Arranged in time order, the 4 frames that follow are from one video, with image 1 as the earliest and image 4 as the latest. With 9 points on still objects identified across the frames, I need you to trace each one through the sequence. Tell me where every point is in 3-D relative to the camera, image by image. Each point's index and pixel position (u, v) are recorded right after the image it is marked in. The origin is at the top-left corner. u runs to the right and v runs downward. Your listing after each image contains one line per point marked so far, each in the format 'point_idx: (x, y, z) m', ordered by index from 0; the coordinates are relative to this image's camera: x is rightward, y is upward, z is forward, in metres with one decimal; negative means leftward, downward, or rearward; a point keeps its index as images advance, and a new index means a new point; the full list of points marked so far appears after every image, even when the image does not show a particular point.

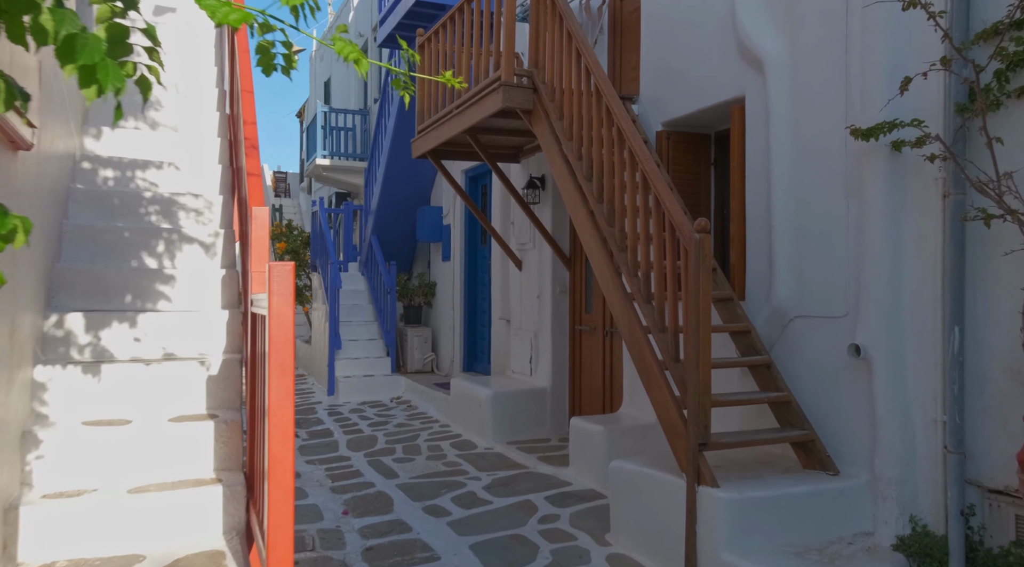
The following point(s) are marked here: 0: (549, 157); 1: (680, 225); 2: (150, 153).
0: (+0.2, +0.8, +5.1) m
1: (+0.8, +0.3, +3.8) m
2: (-2.1, +0.7, +4.5) m
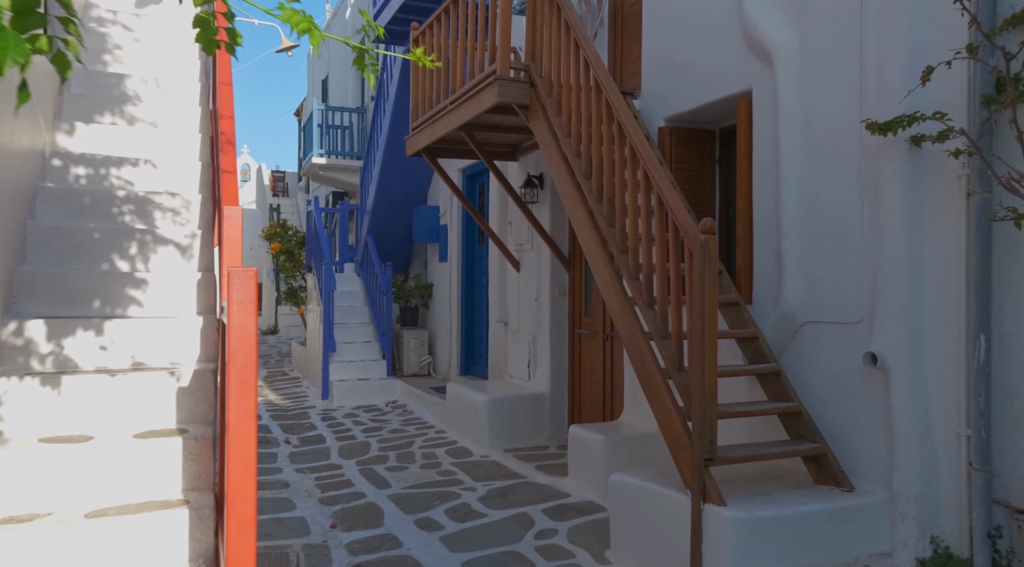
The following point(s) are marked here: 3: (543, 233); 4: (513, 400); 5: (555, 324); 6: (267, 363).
0: (+0.2, +0.8, +4.9) m
1: (+0.8, +0.3, +3.6) m
2: (-2.1, +0.7, +4.2) m
3: (+0.3, +0.4, +6.5) m
4: (0.0, -1.0, +6.5) m
5: (+0.4, -0.3, +6.6) m
6: (-4.2, -1.4, +13.6) m
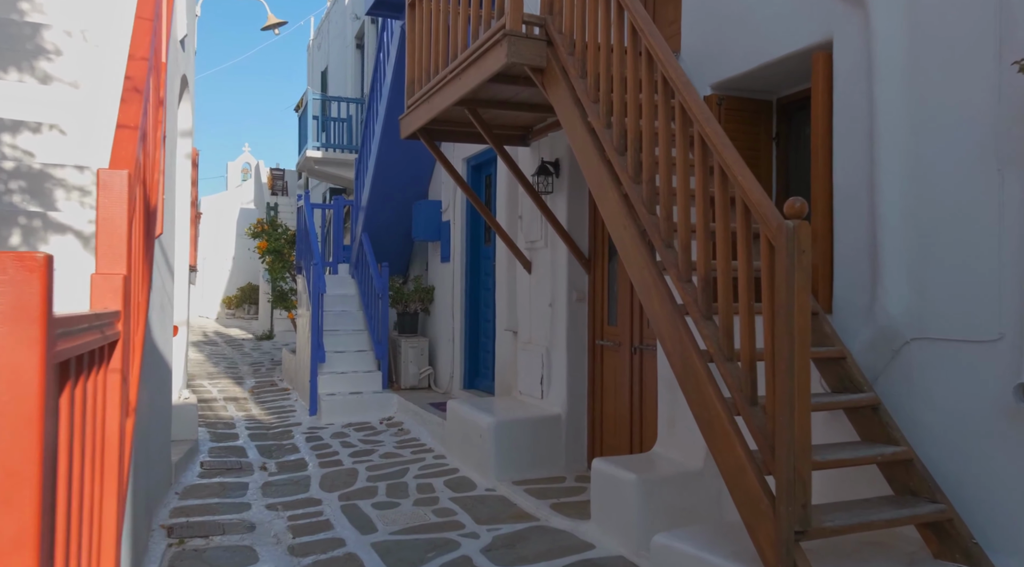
0: (+0.3, +0.8, +3.9) m
1: (+0.8, +0.3, +2.6) m
2: (-2.0, +0.7, +3.3) m
3: (+0.3, +0.4, +5.5) m
4: (+0.1, -1.0, +5.5) m
5: (+0.4, -0.4, +5.7) m
6: (-4.1, -1.4, +12.7) m
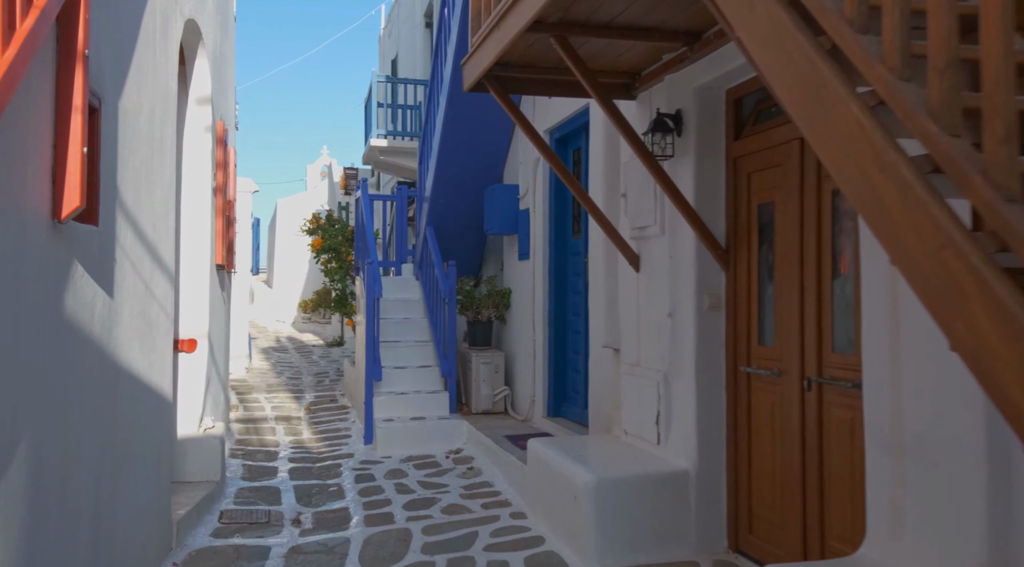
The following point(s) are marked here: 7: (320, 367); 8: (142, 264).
0: (+0.6, +0.8, +2.3) m
1: (+1.1, +0.3, +0.9) m
2: (-1.7, +0.7, +1.9) m
3: (+0.9, +0.4, +3.9) m
4: (+0.6, -1.0, +3.9) m
5: (+1.0, -0.4, +4.0) m
6: (-2.8, -1.5, +11.4) m
7: (-3.2, -1.4, +13.1) m
8: (-1.9, +0.1, +3.9) m
